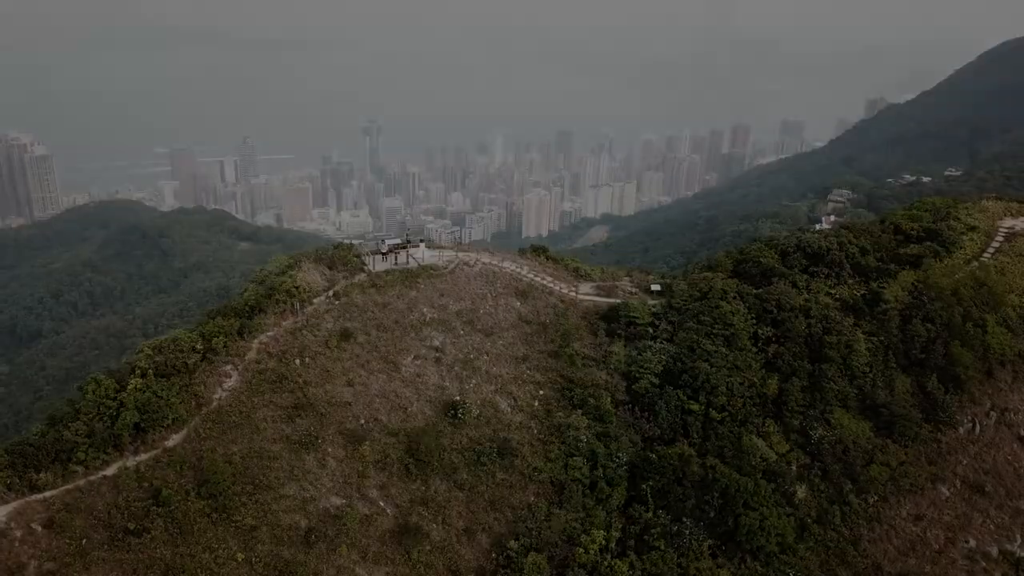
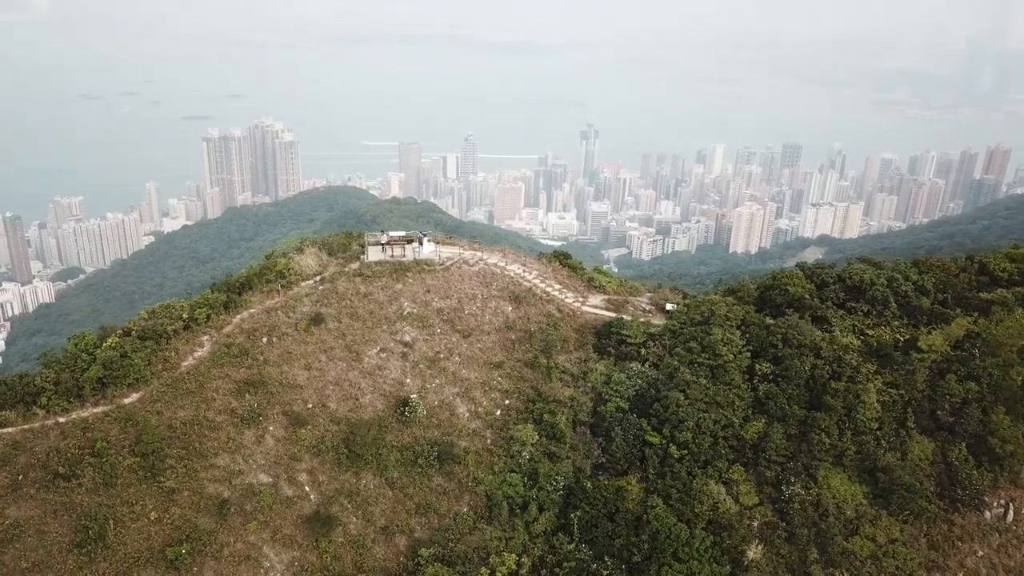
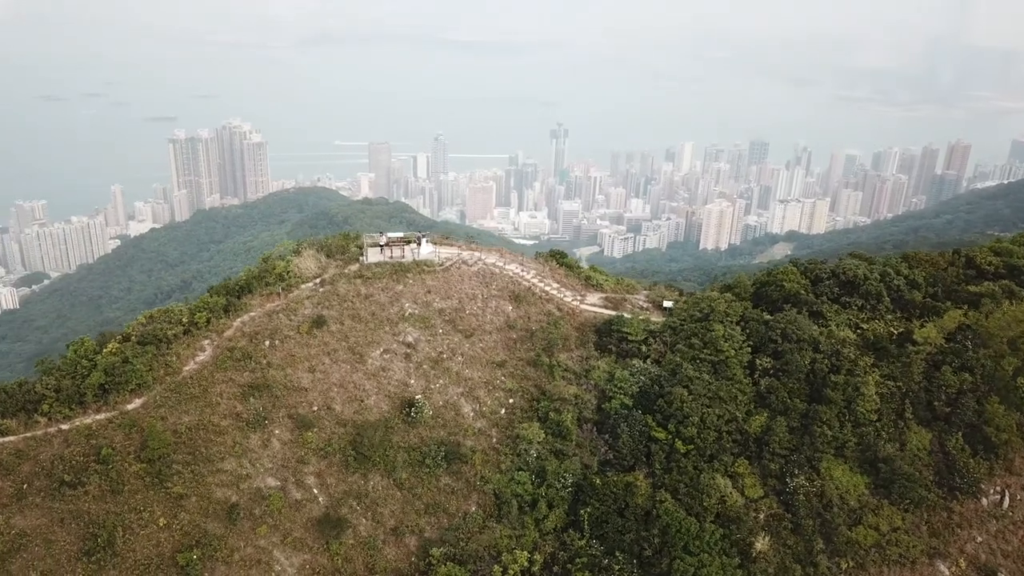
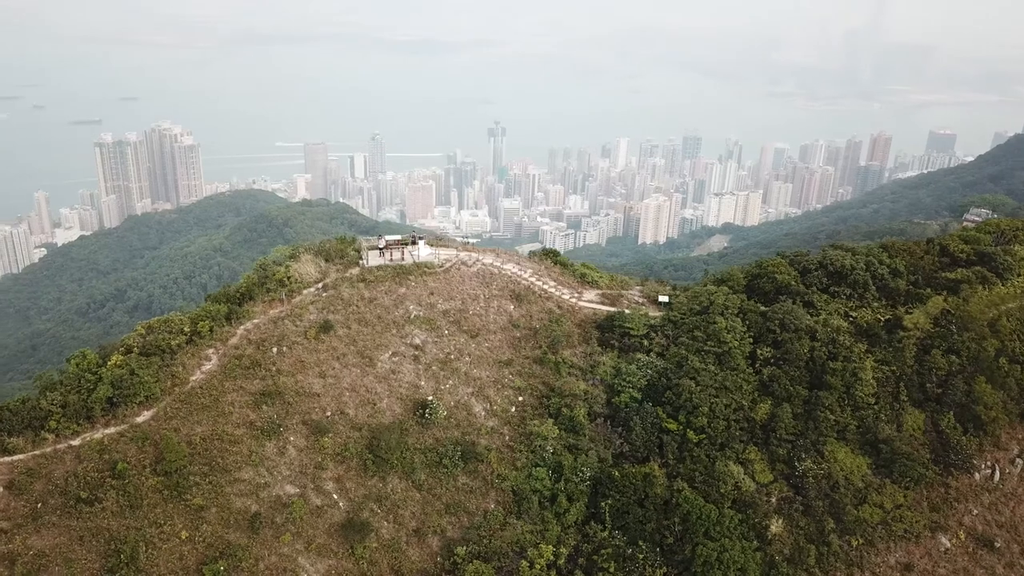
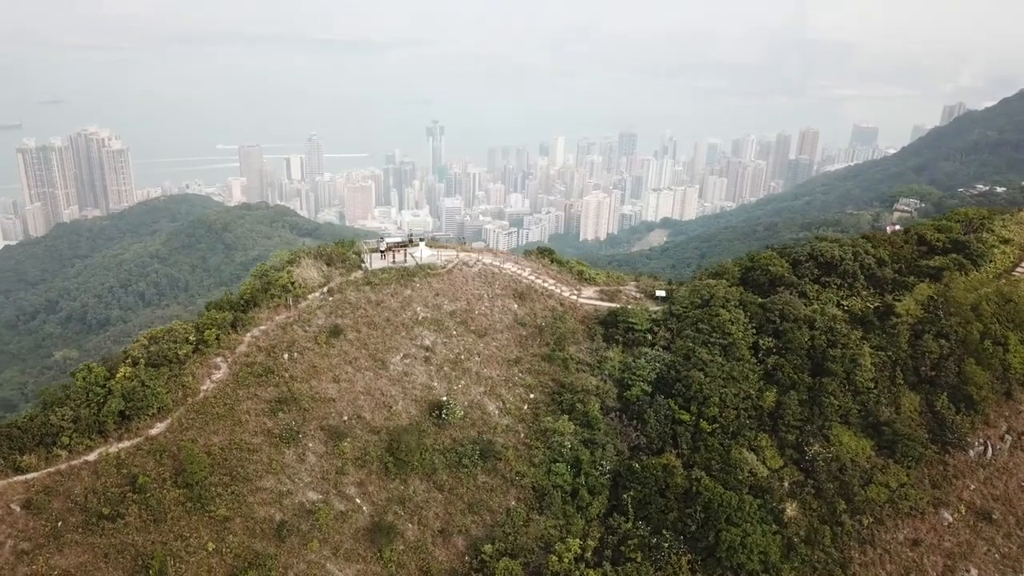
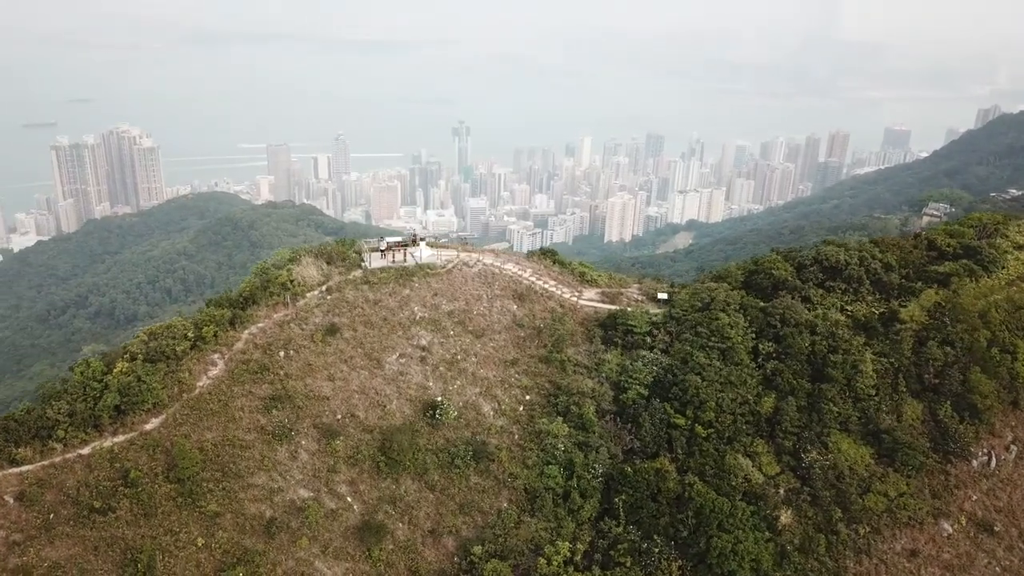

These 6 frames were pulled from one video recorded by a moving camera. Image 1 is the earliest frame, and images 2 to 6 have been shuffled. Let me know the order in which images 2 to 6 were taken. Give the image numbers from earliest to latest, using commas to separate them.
5, 6, 4, 3, 2
